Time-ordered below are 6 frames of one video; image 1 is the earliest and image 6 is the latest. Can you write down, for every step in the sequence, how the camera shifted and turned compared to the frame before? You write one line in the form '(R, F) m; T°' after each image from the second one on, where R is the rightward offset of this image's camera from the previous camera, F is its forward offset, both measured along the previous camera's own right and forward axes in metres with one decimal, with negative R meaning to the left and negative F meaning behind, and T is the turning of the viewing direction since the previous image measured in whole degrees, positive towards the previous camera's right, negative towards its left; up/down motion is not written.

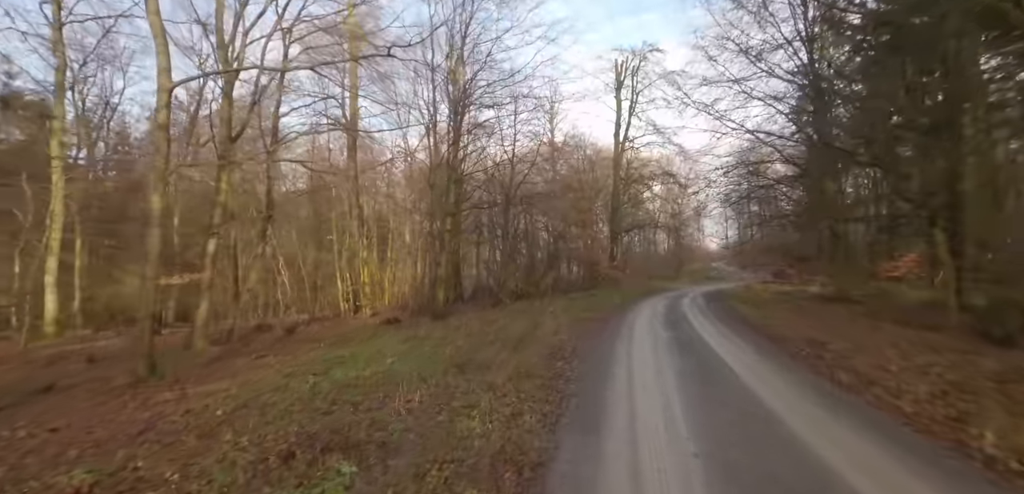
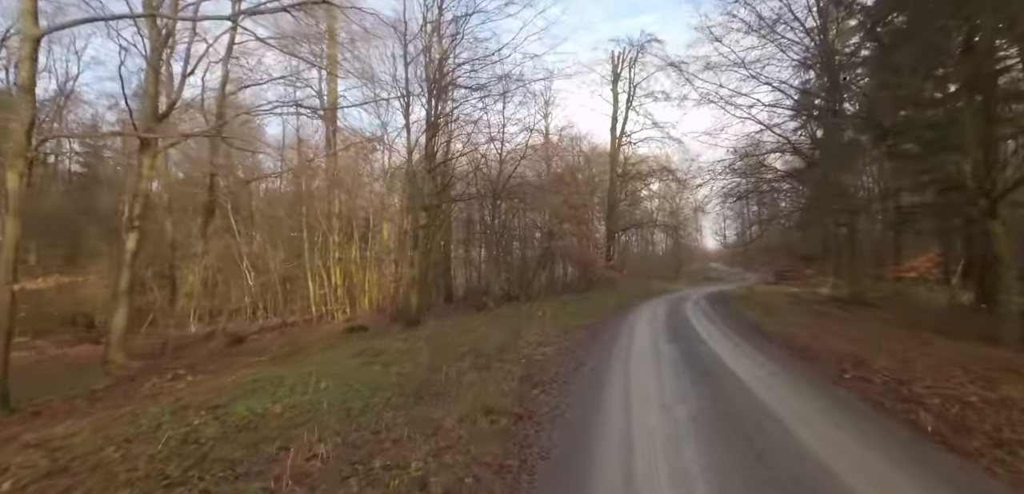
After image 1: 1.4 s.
(+0.5, +1.8) m; 0°
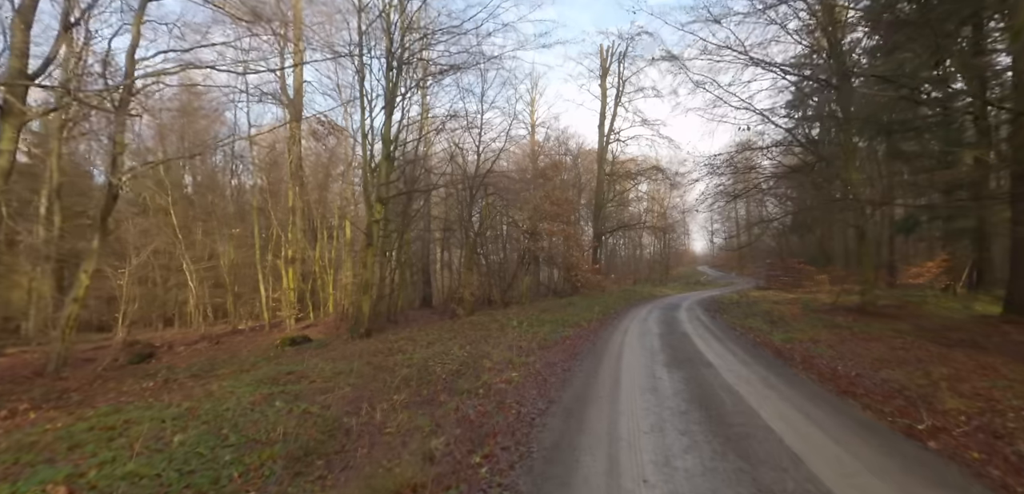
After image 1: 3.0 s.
(+0.5, +1.9) m; +1°
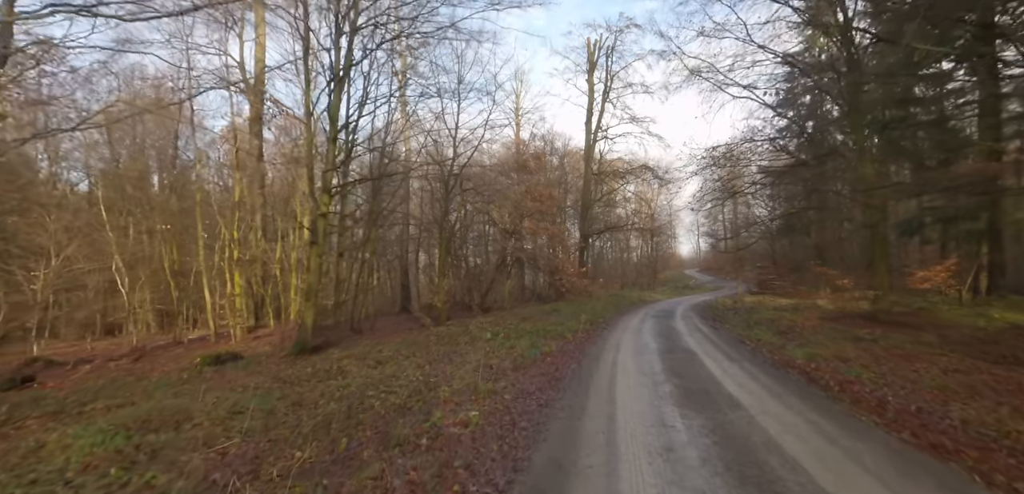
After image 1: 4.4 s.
(+0.3, +1.8) m; +2°
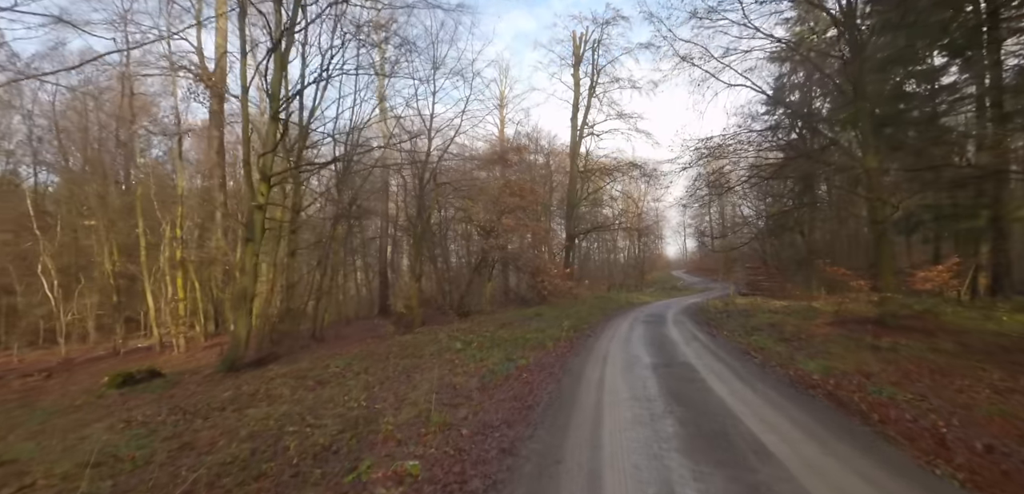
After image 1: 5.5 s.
(+0.3, +1.3) m; +2°
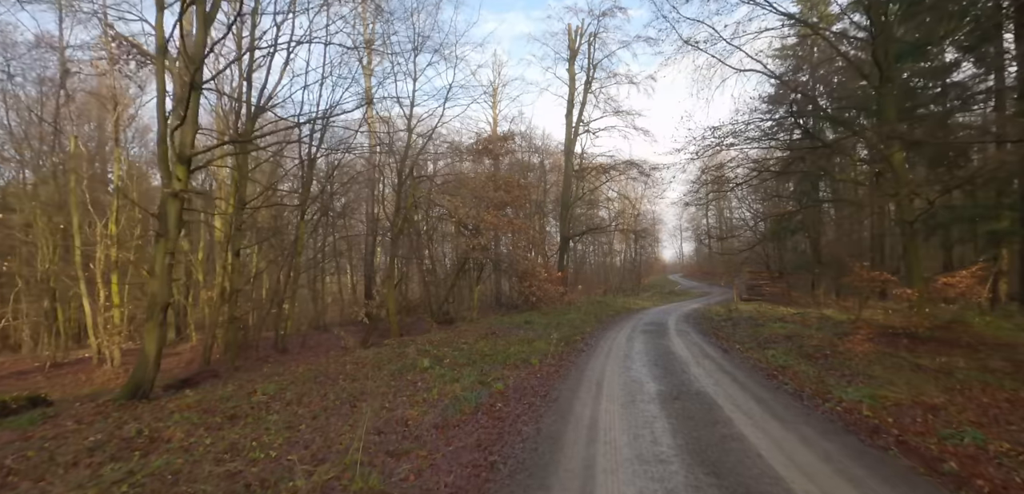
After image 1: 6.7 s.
(+0.3, +1.6) m; 0°
